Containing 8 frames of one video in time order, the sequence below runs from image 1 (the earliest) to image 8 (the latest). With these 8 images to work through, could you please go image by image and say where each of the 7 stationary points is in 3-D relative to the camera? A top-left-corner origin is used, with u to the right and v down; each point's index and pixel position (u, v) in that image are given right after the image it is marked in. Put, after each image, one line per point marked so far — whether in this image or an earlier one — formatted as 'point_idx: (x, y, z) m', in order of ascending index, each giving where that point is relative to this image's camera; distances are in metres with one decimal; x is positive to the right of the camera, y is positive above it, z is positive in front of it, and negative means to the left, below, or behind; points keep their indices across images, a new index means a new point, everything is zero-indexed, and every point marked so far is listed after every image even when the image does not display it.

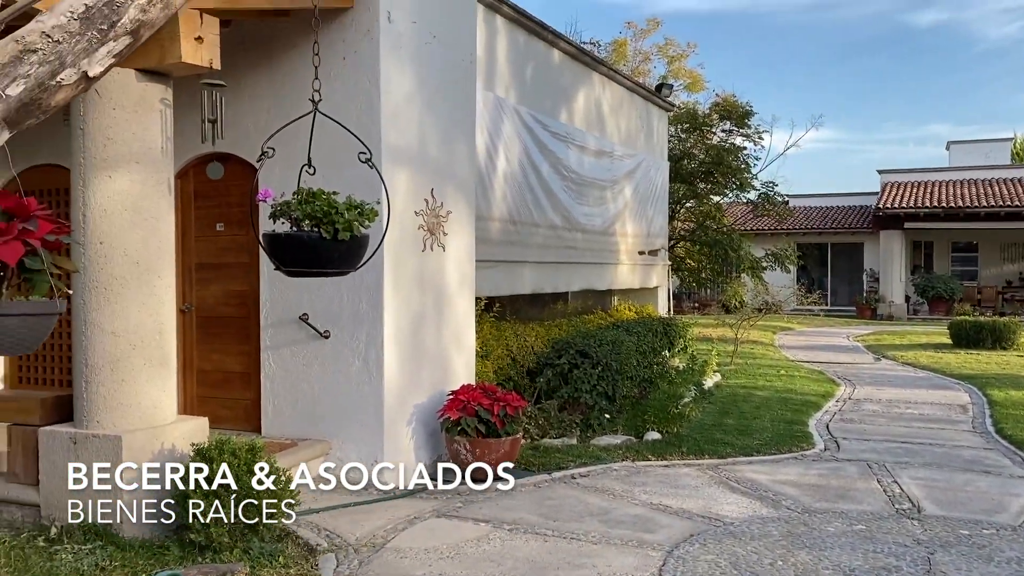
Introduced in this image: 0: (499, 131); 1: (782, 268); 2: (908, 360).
0: (-0.1, +1.2, +6.6) m
1: (+4.7, +0.4, +15.3) m
2: (+5.4, -1.0, +11.9) m
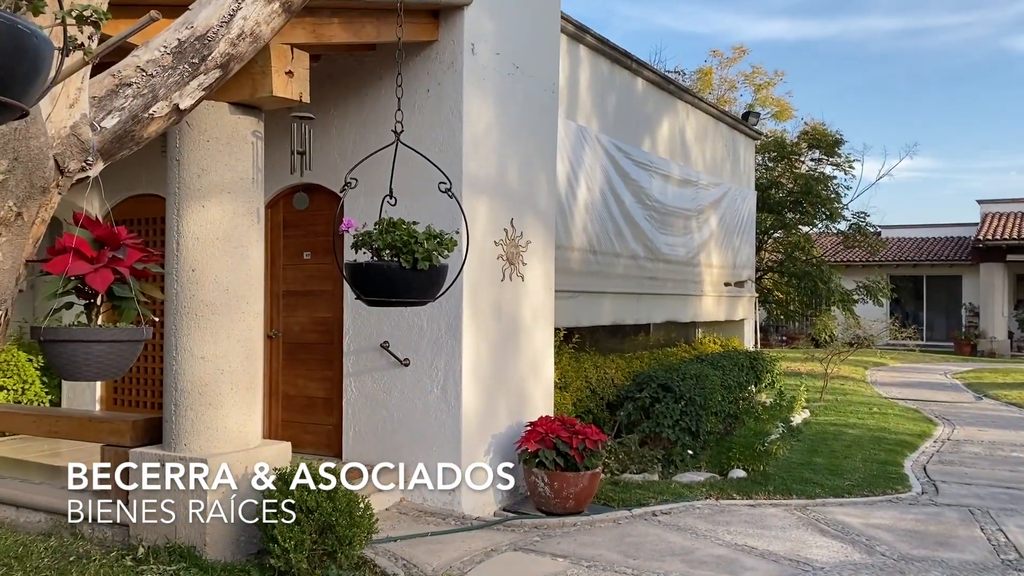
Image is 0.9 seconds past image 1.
0: (+0.5, +1.0, +6.6) m
1: (+6.1, -0.2, +14.8) m
2: (+6.5, -1.4, +11.3) m
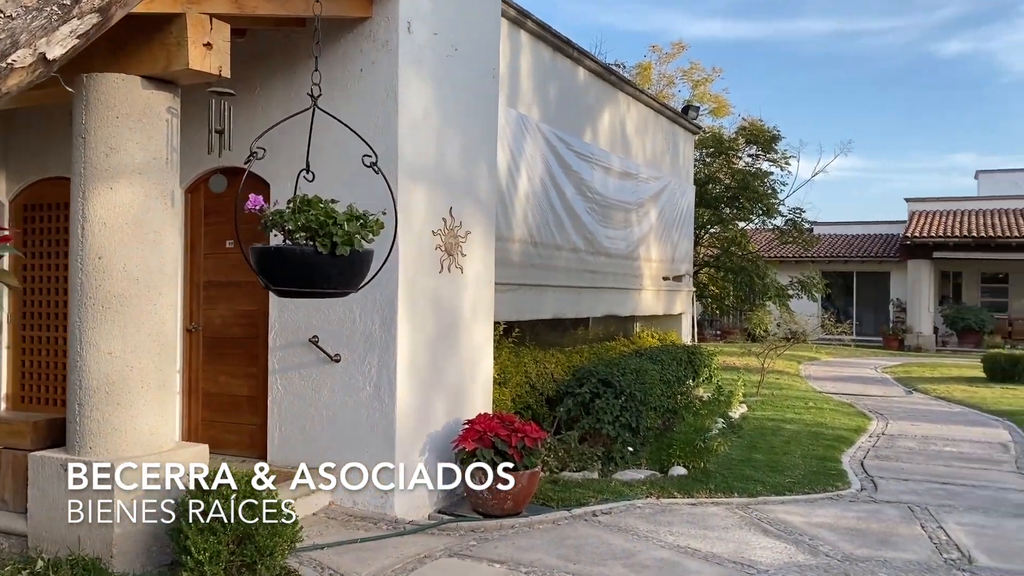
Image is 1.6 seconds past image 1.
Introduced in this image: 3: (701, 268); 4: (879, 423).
0: (+0.1, +1.0, +6.4) m
1: (+5.1, -0.1, +15.0) m
2: (+5.6, -1.4, +11.5) m
3: (+3.0, +0.3, +13.8) m
4: (+3.7, -1.4, +8.8) m
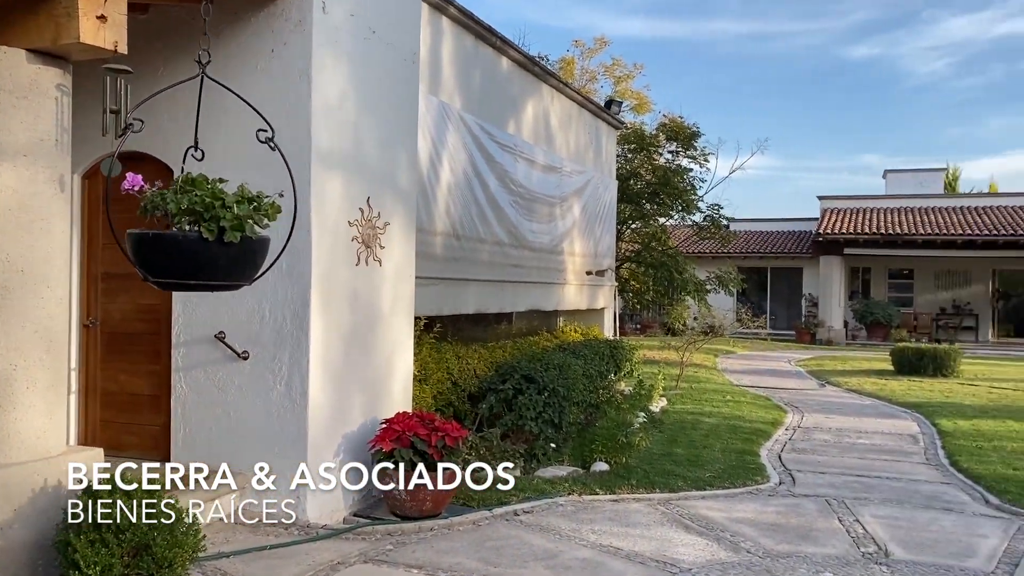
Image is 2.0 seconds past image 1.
0: (-0.5, +1.1, +6.2) m
1: (+3.7, 0.0, +15.2) m
2: (+4.6, -1.3, +11.8) m
3: (+1.8, +0.4, +13.9) m
4: (+2.9, -1.3, +9.0) m
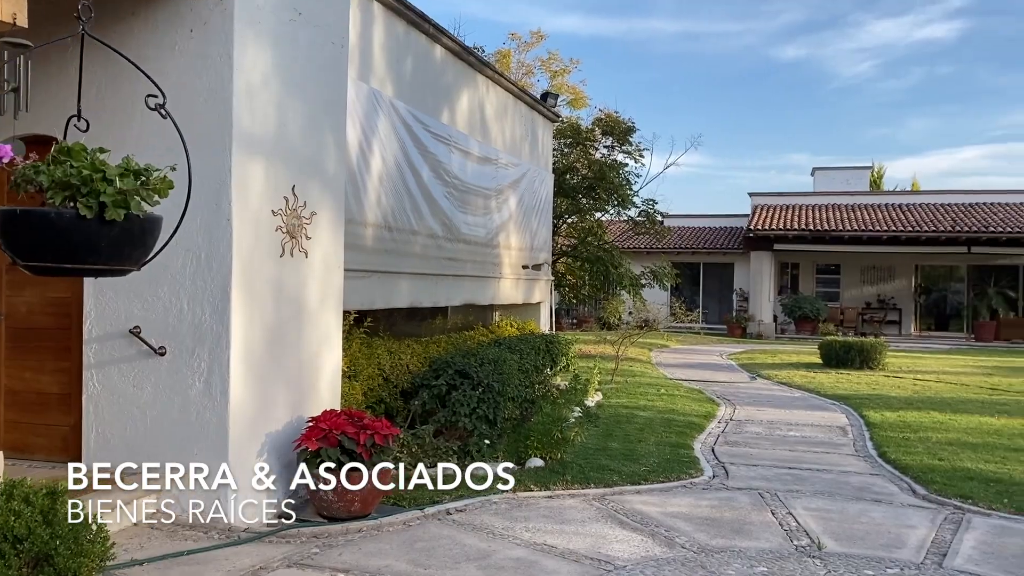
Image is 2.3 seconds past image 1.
0: (-0.9, +1.1, +6.0) m
1: (+2.6, +0.1, +15.3) m
2: (+3.7, -1.3, +12.0) m
3: (+0.7, +0.5, +13.9) m
4: (+2.2, -1.3, +9.0) m
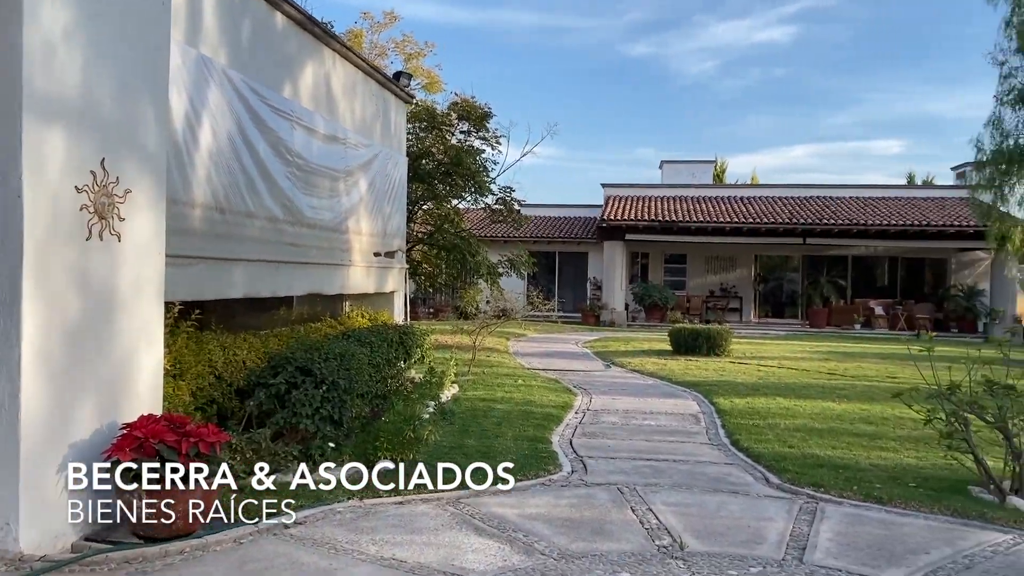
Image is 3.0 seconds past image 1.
0: (-1.9, +1.2, +5.4) m
1: (+0.1, +0.3, +15.2) m
2: (+1.7, -1.1, +12.1) m
3: (-1.5, +0.7, +13.4) m
4: (+0.7, -1.1, +8.9) m
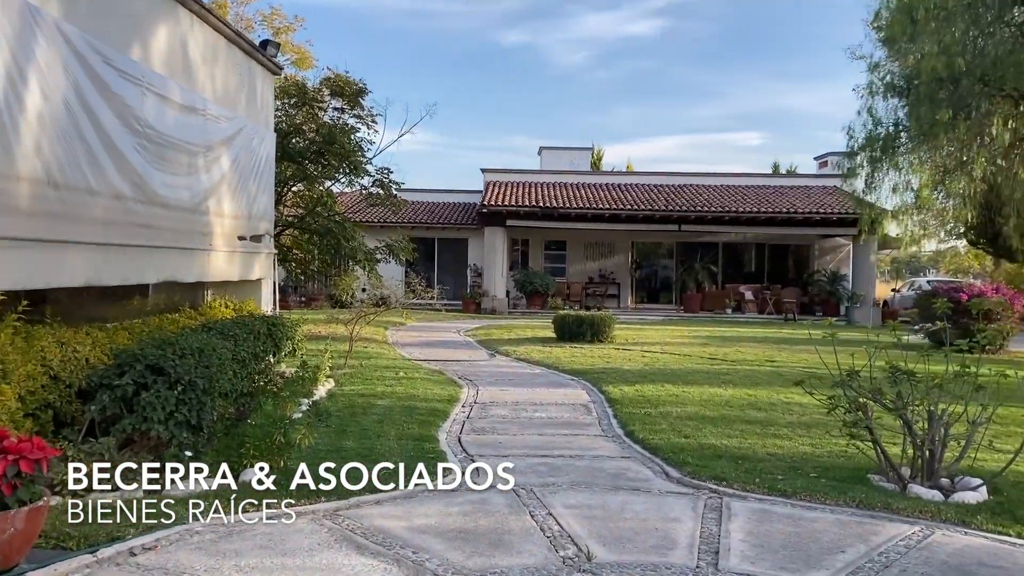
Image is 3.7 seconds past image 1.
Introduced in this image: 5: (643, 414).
0: (-2.5, +1.2, +4.6) m
1: (-2.0, +0.5, +14.6) m
2: (+0.1, -0.9, +11.8) m
3: (-3.3, +0.8, +12.6) m
4: (-0.4, -1.0, +8.5) m
5: (+1.0, -1.0, +6.9) m
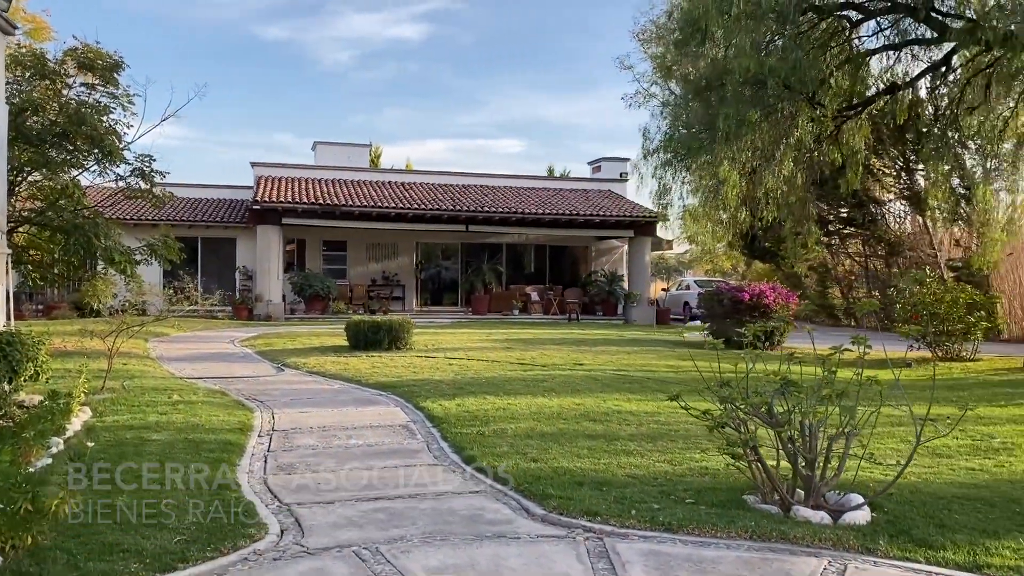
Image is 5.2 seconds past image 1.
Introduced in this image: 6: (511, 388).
0: (-3.1, +1.2, +3.0) m
1: (-5.2, +0.4, +12.8) m
2: (-2.4, -1.0, +10.6) m
3: (-6.0, +0.7, +10.5) m
4: (-2.1, -1.1, +7.3) m
5: (-0.2, -1.0, +6.1) m
6: (0.0, -1.0, +8.4) m
